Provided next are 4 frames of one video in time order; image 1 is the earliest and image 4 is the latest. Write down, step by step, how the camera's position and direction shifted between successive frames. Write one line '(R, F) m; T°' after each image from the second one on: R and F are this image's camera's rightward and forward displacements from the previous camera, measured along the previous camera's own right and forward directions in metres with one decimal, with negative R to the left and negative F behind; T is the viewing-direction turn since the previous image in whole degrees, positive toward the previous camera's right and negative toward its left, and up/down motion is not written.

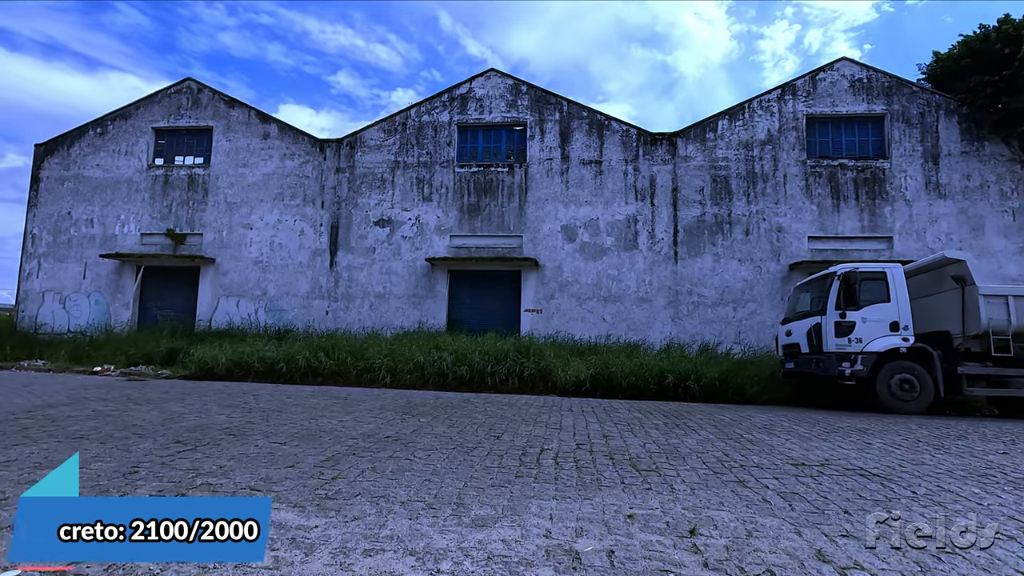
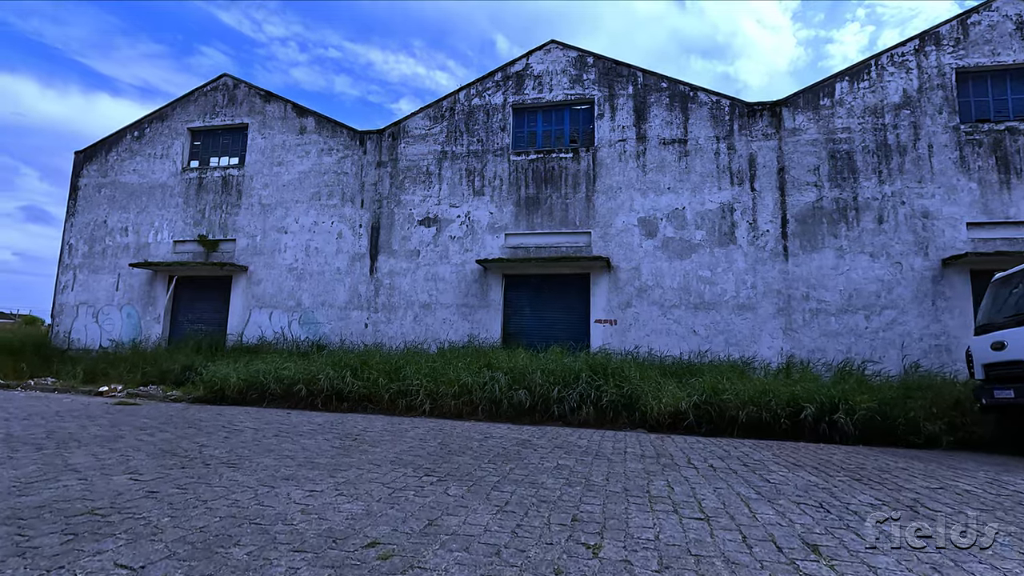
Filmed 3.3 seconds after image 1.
(-0.2, +2.1) m; -6°
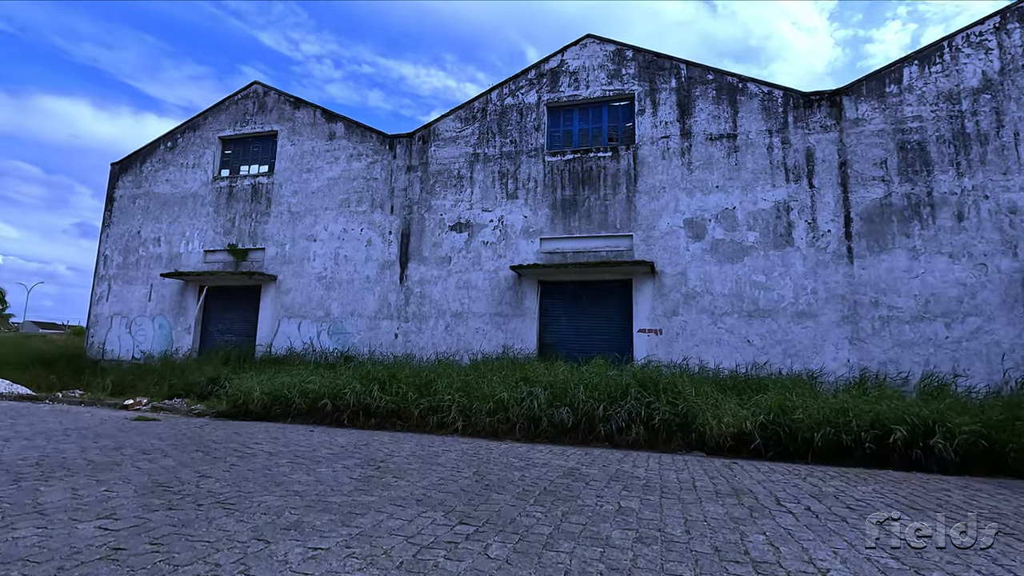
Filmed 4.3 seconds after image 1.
(-0.1, +0.6) m; -3°
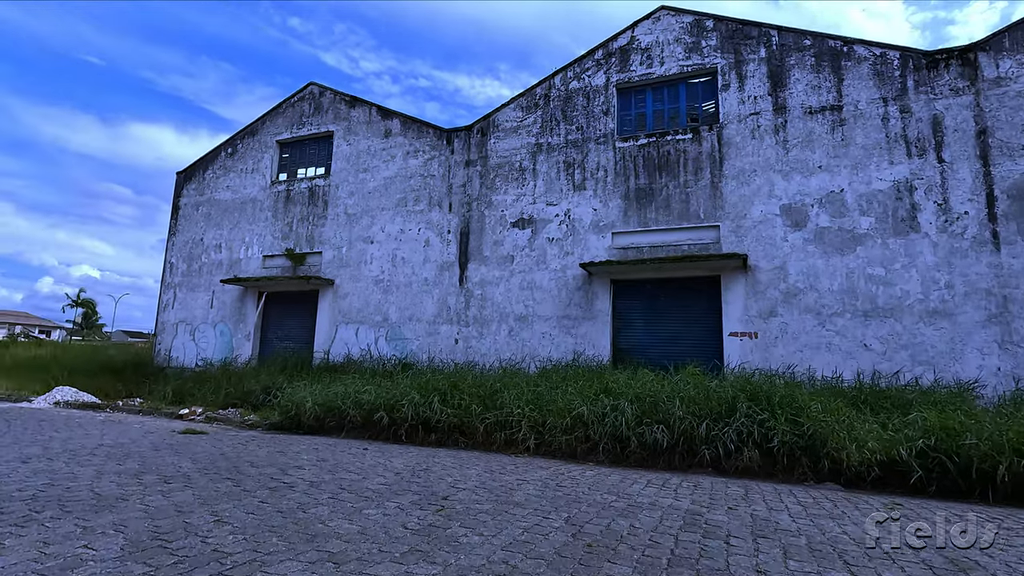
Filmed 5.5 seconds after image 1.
(-0.2, +0.9) m; -6°
